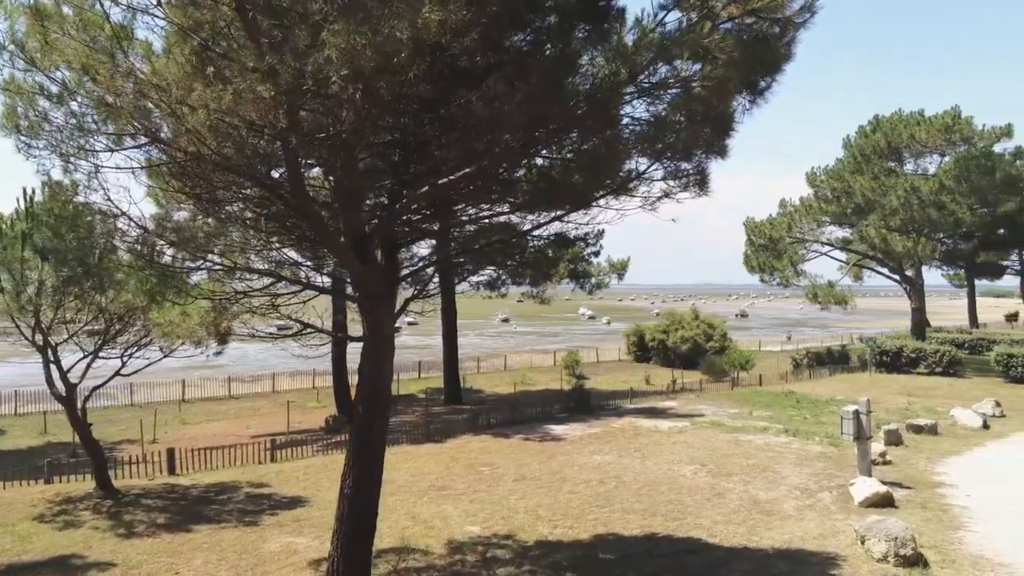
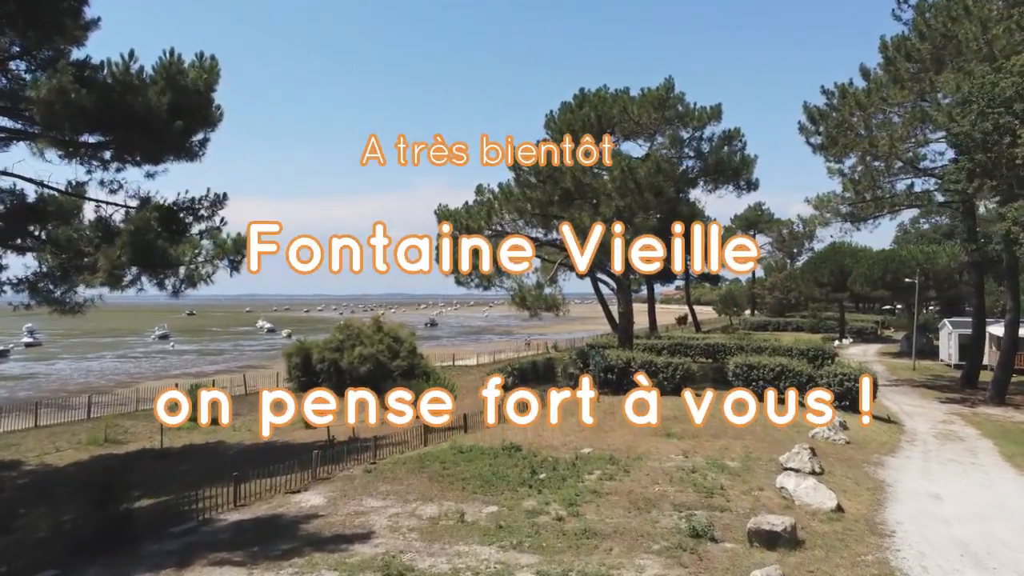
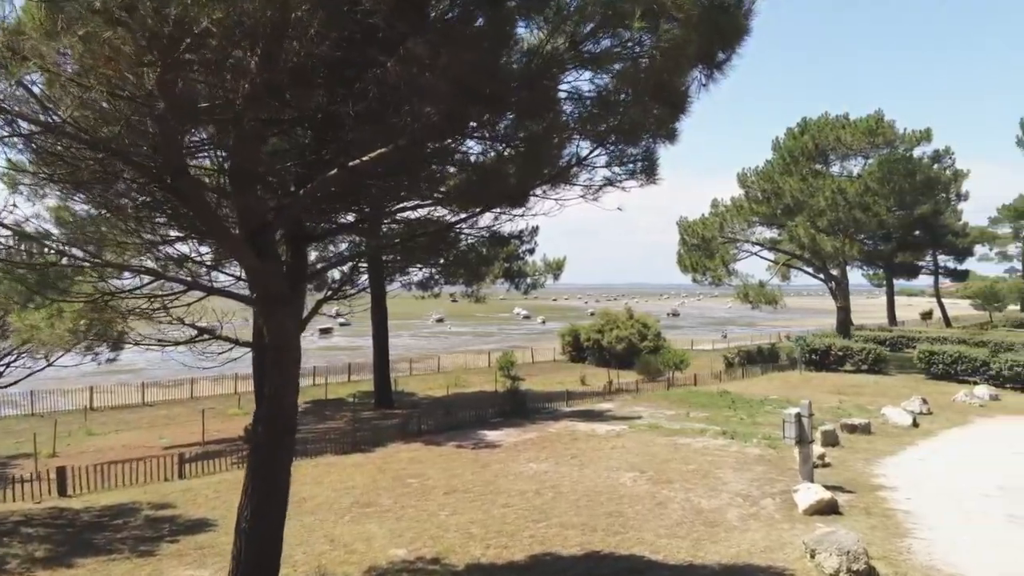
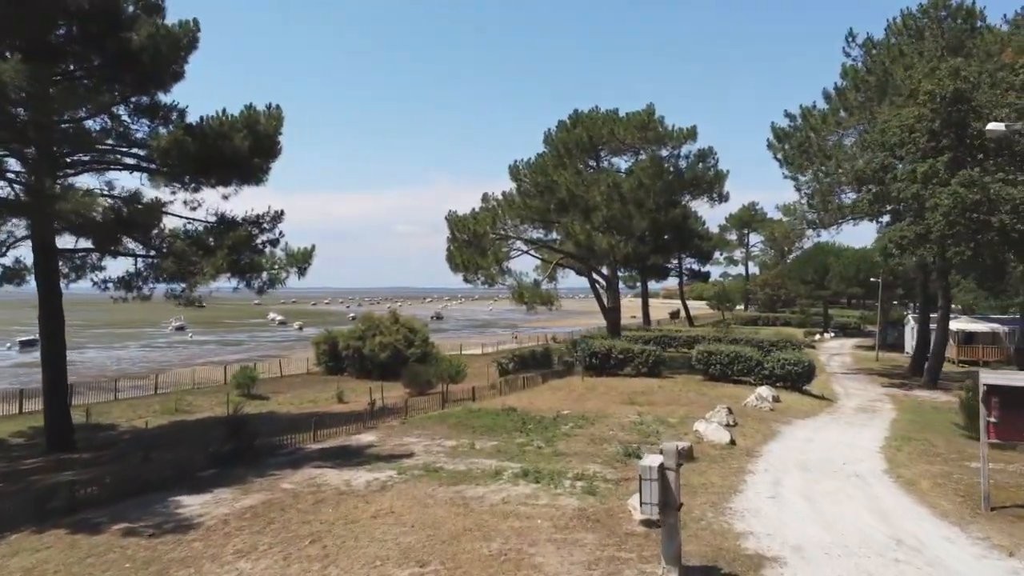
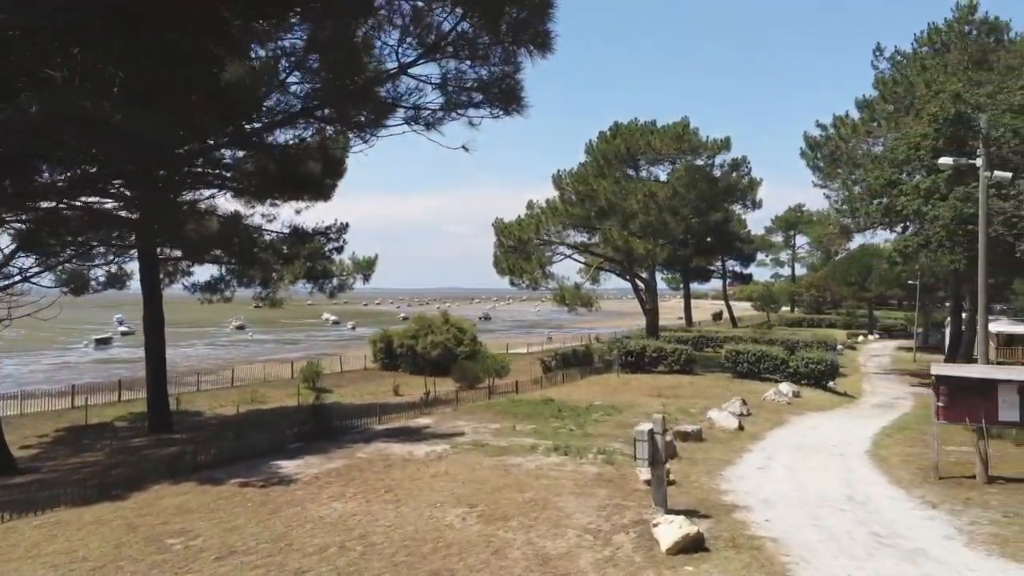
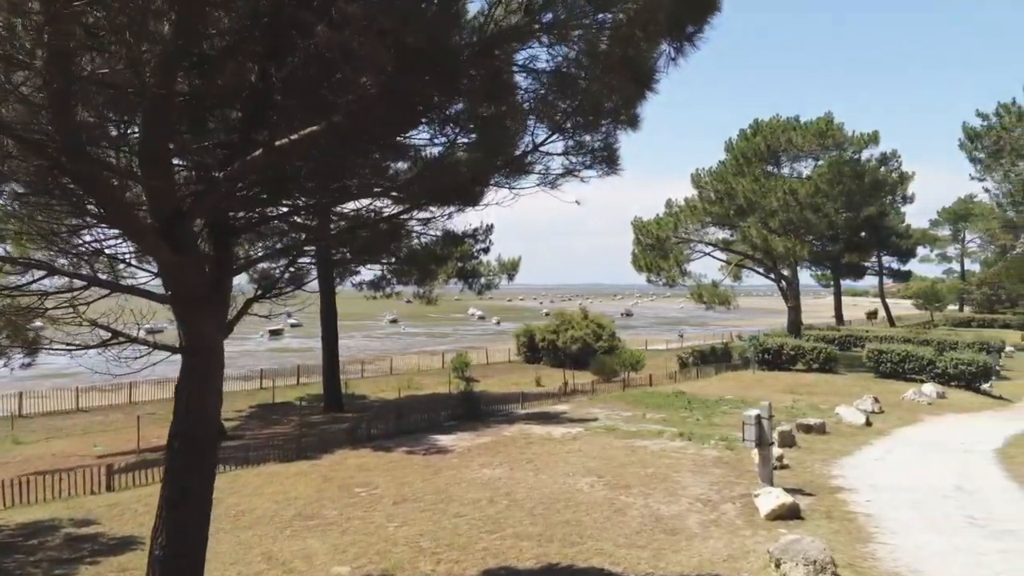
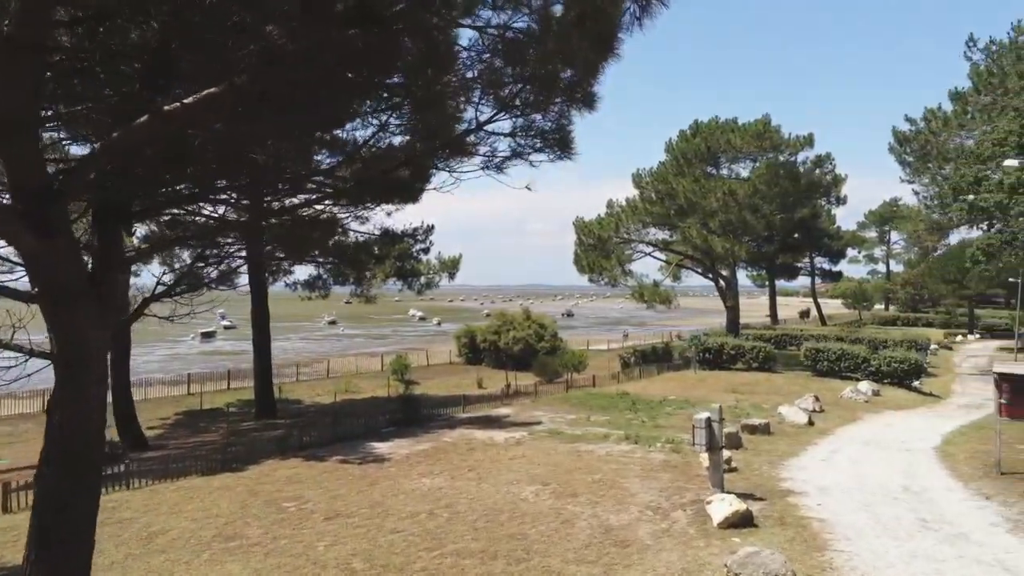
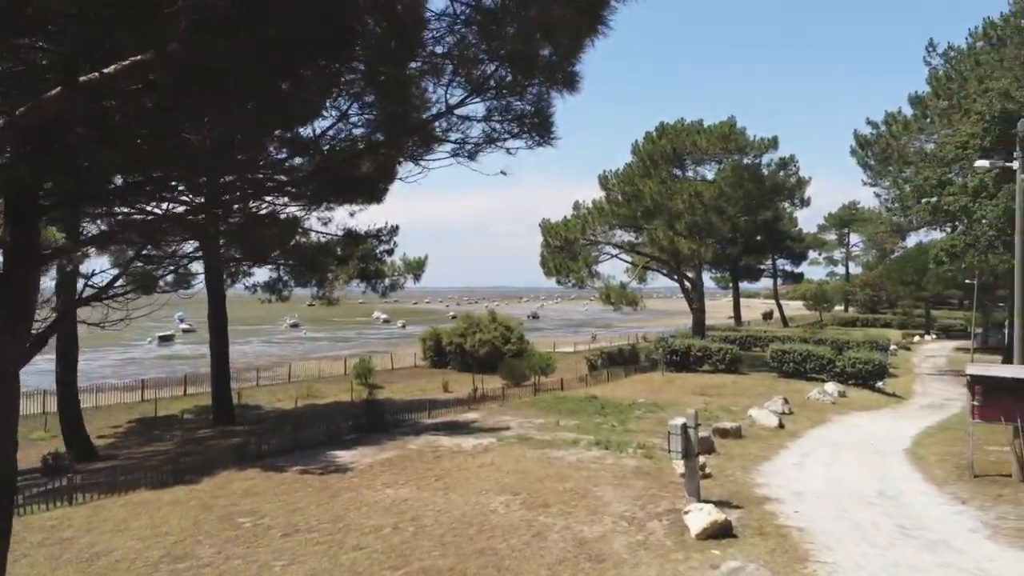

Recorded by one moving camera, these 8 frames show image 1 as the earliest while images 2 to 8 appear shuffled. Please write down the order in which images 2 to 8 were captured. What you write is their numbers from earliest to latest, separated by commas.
3, 6, 7, 8, 5, 4, 2
